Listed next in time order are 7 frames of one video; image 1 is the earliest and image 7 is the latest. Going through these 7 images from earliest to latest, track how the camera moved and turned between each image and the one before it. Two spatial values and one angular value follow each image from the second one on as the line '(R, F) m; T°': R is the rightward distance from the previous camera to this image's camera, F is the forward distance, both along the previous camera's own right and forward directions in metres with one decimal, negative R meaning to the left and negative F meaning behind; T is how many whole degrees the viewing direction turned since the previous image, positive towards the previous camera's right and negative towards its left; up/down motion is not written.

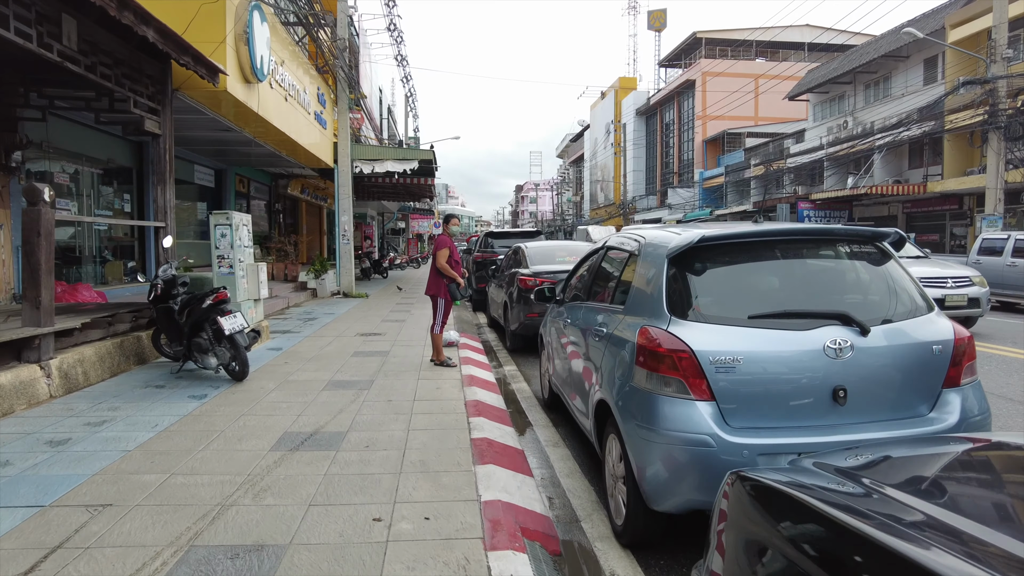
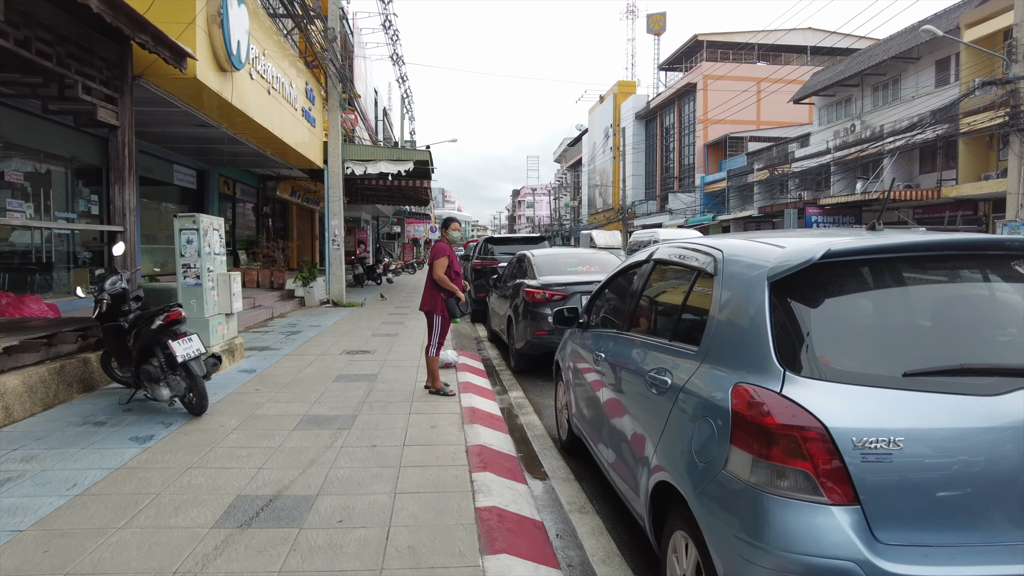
(-0.1, +0.9) m; 0°
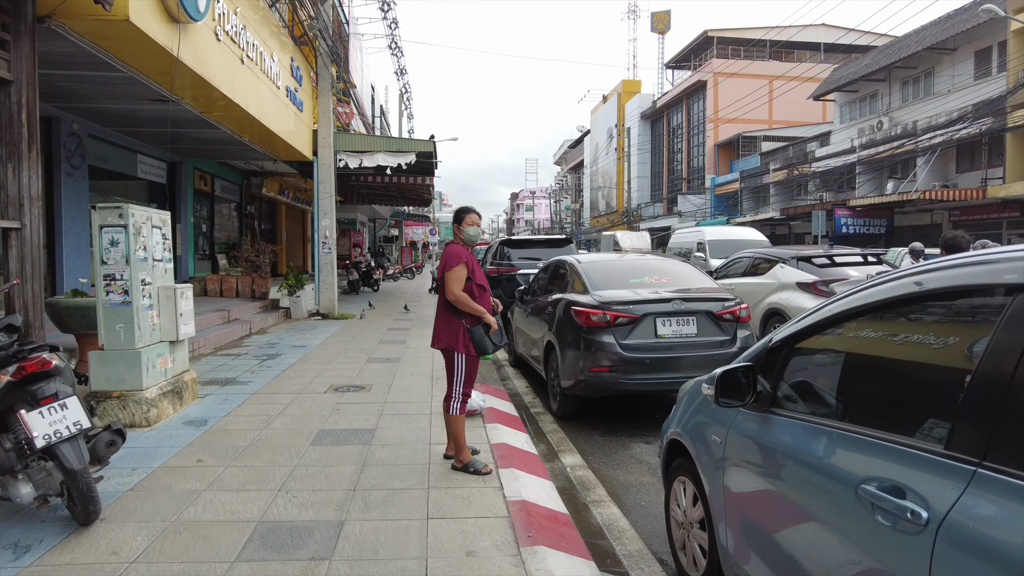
(-0.4, +1.8) m; 0°
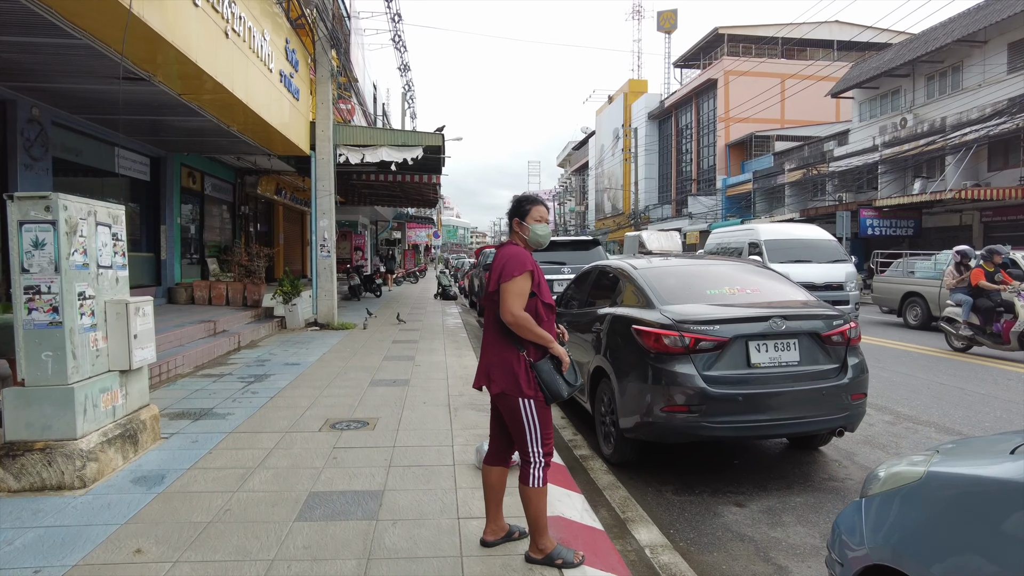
(-0.3, +1.1) m; 0°
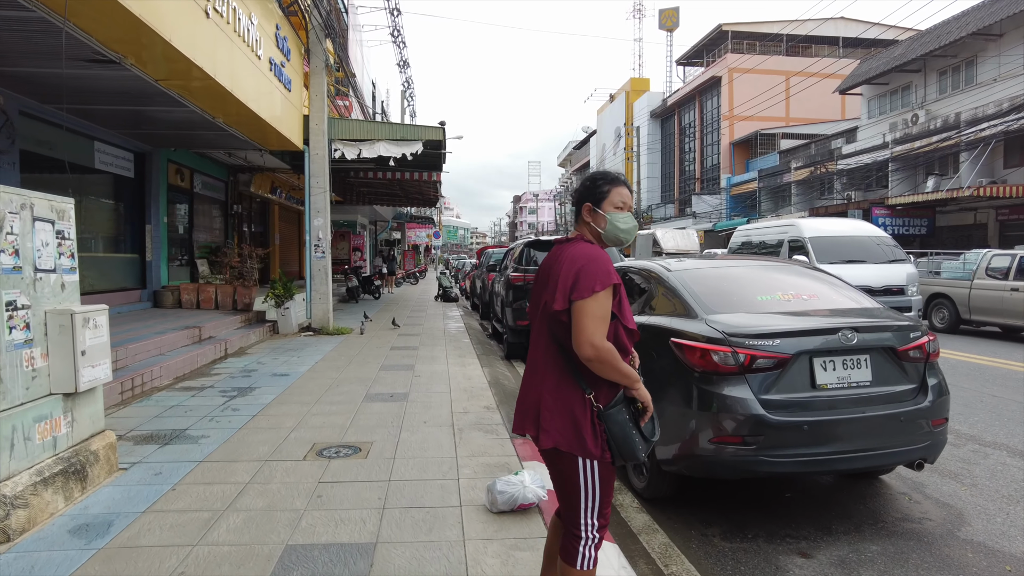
(-0.1, +0.6) m; 0°
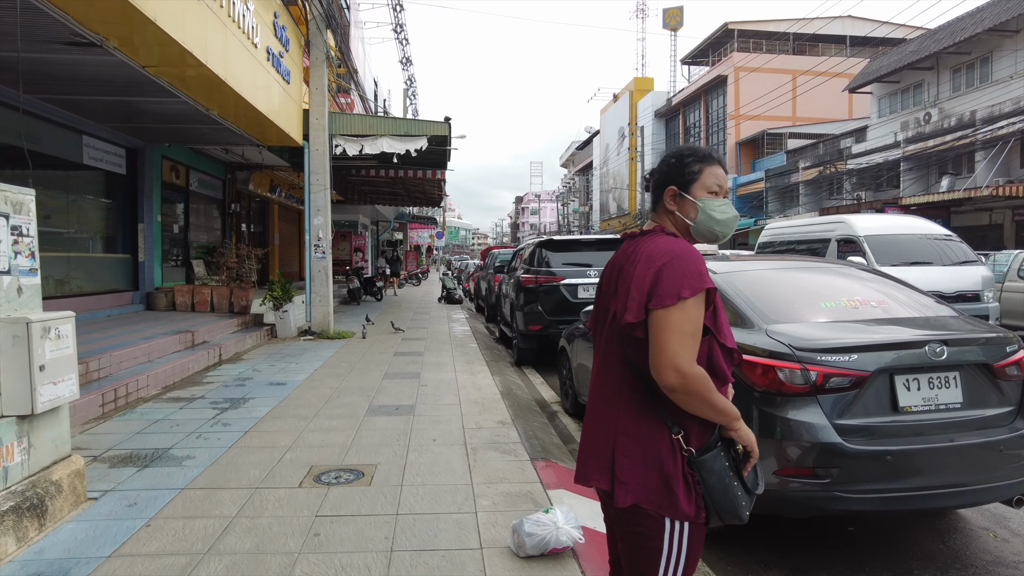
(-0.1, +0.5) m; 0°
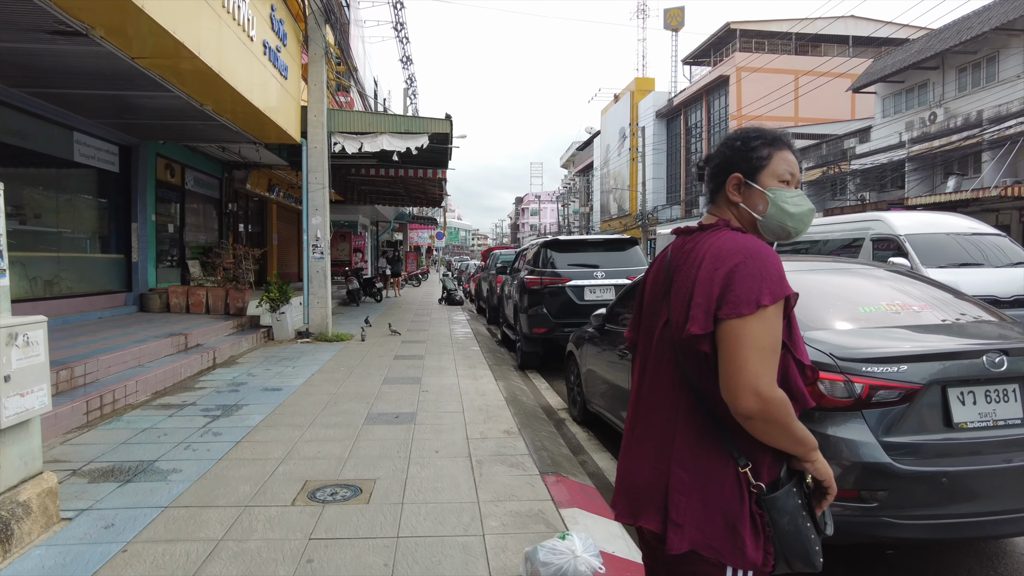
(0.0, +0.3) m; 0°
